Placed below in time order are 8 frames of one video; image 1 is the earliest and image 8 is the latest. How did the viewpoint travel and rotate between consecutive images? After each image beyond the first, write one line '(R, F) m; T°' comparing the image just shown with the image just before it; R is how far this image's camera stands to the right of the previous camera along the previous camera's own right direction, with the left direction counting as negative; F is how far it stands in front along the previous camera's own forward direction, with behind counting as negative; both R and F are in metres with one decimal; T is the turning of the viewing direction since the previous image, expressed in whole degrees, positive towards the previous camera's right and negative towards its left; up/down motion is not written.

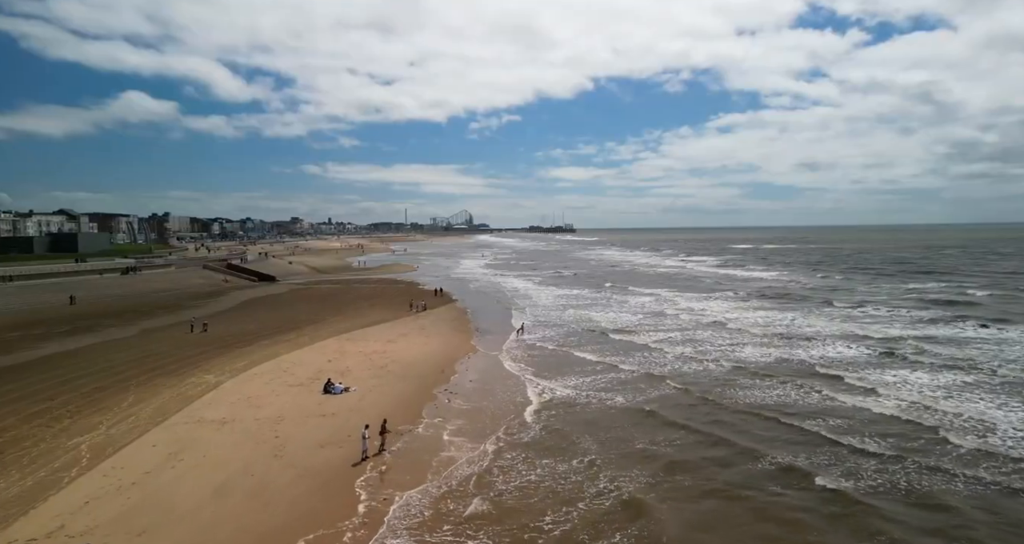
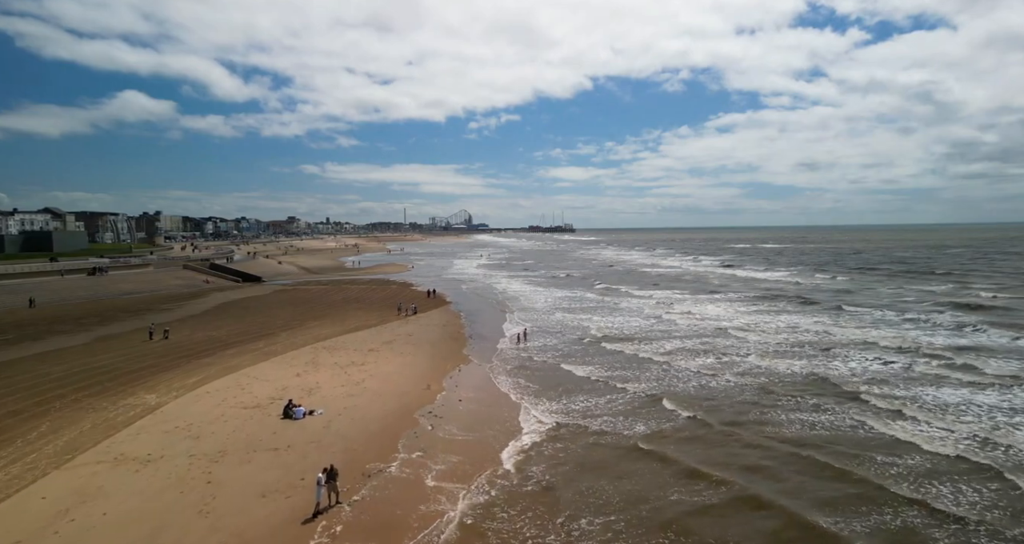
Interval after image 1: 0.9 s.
(+0.1, +2.4) m; 0°
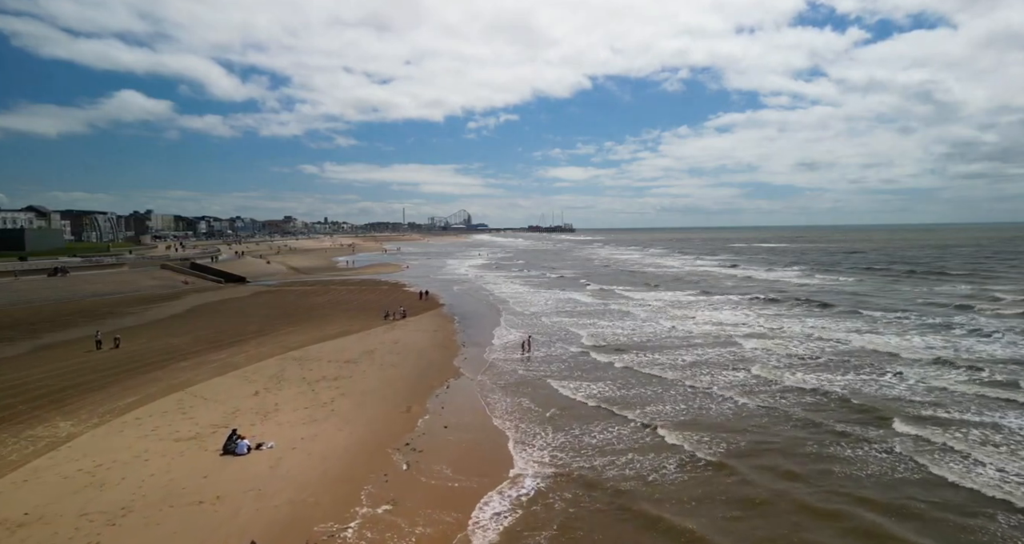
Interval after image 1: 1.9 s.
(+0.1, +2.4) m; 0°
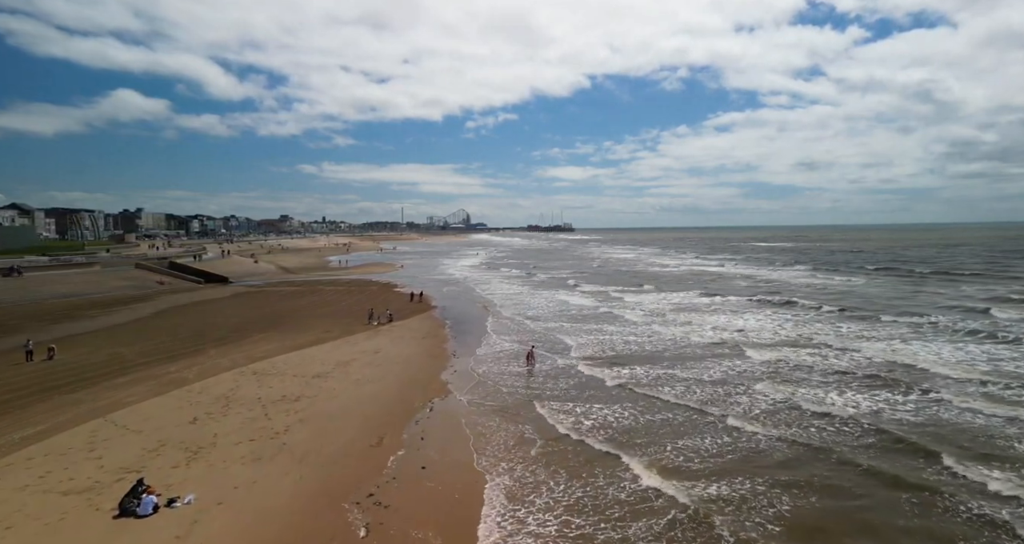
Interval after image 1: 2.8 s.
(0.0, +2.5) m; 0°
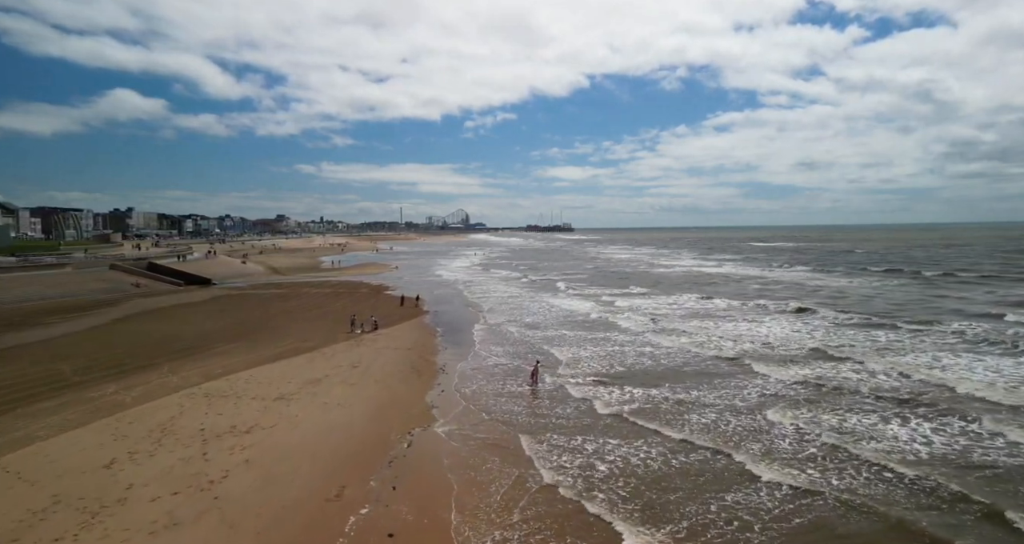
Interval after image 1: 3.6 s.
(+0.1, +2.2) m; 0°
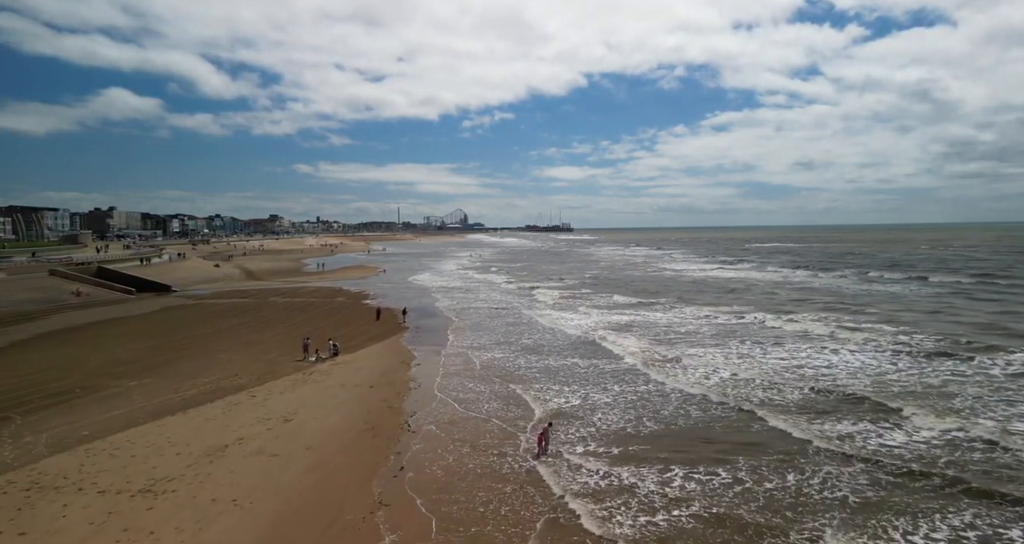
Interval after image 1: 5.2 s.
(+0.1, +4.2) m; 0°
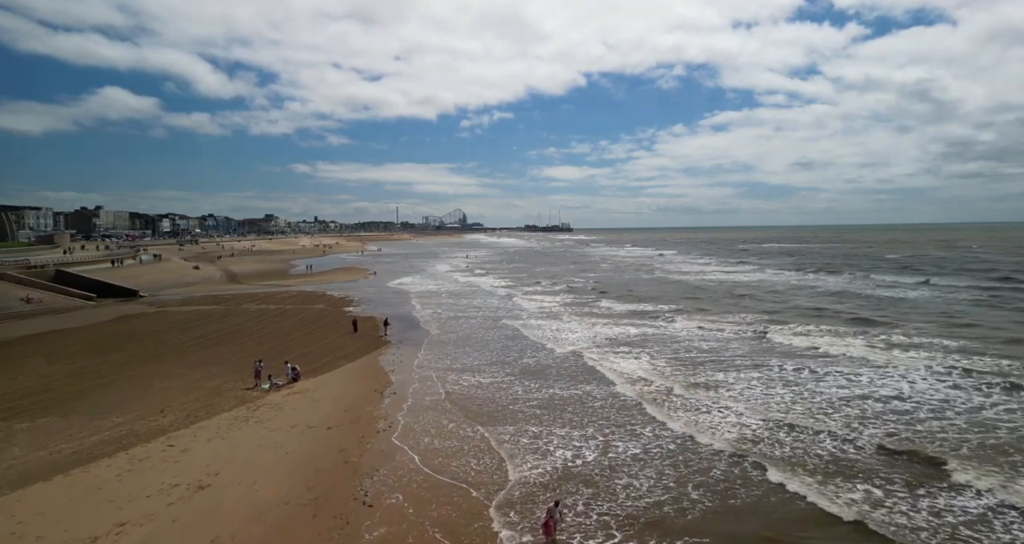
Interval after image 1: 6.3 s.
(+0.1, +2.8) m; 0°
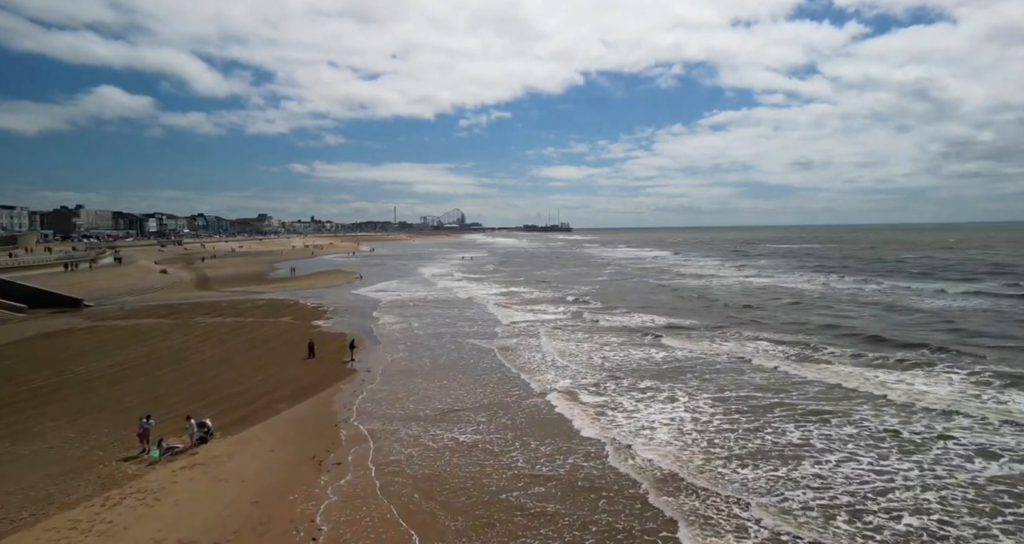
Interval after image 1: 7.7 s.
(+0.1, +3.9) m; 0°
